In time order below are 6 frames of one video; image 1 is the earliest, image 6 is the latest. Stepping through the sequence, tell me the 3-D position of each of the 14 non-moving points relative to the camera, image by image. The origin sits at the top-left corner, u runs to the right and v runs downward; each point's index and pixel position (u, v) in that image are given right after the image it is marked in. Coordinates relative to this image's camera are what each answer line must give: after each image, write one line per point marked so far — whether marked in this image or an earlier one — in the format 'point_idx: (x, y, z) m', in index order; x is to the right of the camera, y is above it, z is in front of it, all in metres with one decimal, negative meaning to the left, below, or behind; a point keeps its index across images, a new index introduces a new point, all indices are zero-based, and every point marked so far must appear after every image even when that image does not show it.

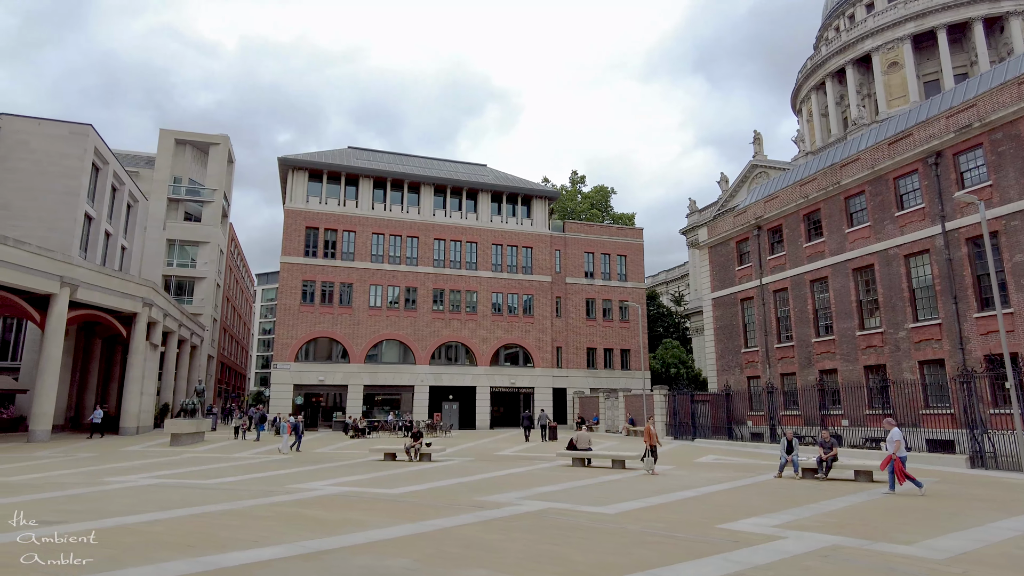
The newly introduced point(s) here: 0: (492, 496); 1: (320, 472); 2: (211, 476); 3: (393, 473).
0: (-0.3, -3.8, +11.9) m
1: (-4.8, -4.6, +16.3) m
2: (-7.2, -4.6, +15.9) m
3: (-3.0, -4.8, +16.9) m
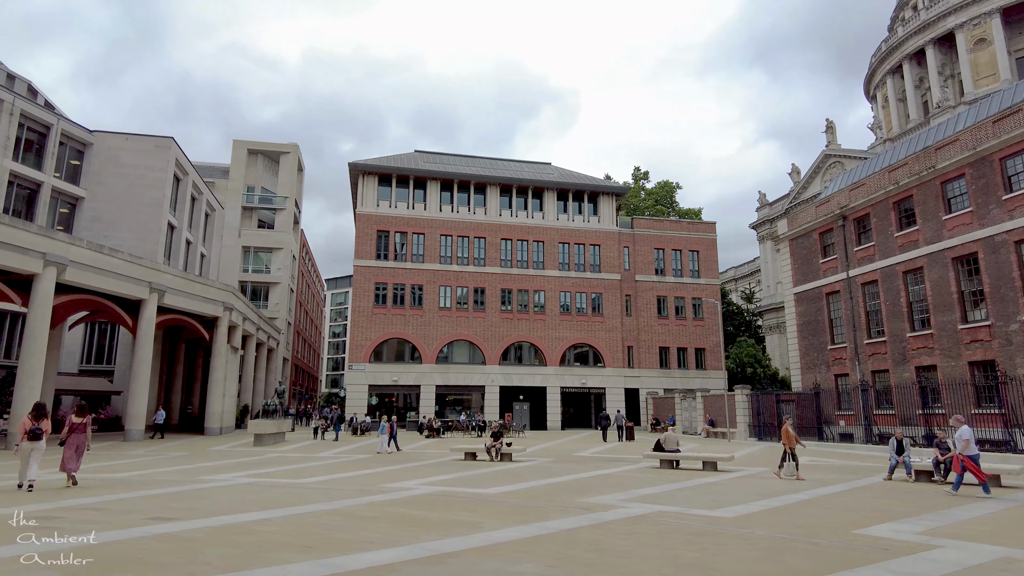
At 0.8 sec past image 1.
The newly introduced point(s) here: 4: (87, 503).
0: (+1.4, -3.7, +11.4) m
1: (-2.6, -4.6, +16.2) m
2: (-5.0, -4.6, +16.0) m
3: (-0.8, -4.7, +16.7) m
4: (-6.0, -3.0, +9.2) m
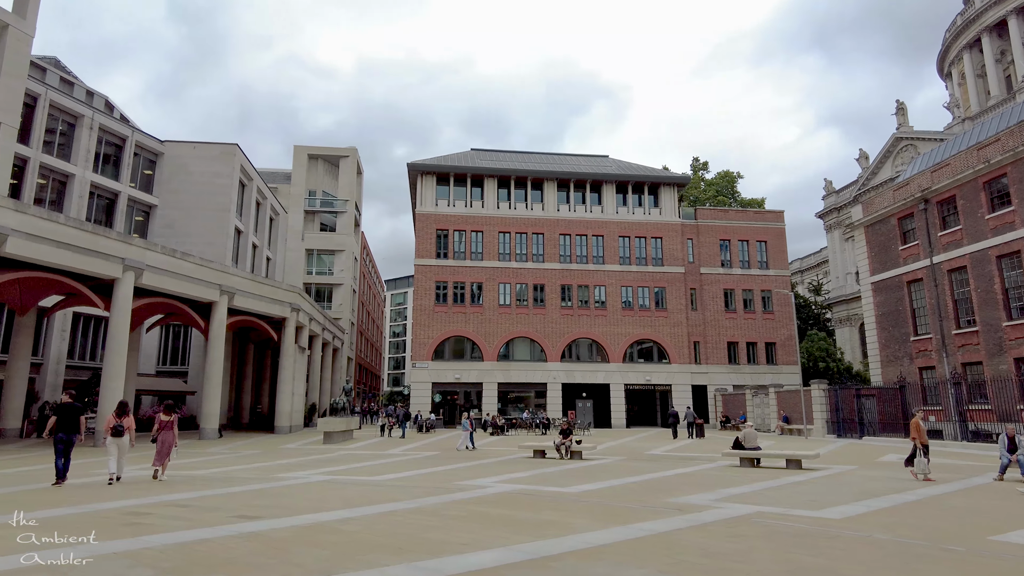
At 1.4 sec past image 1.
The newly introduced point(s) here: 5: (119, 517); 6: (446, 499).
0: (+2.8, -3.5, +10.7) m
1: (-0.8, -4.5, +15.9) m
2: (-3.2, -4.5, +15.9) m
3: (+1.1, -4.5, +16.2) m
4: (-4.8, -3.0, +9.2) m
5: (-4.6, -2.6, +7.5) m
6: (-1.0, -3.3, +10.1) m
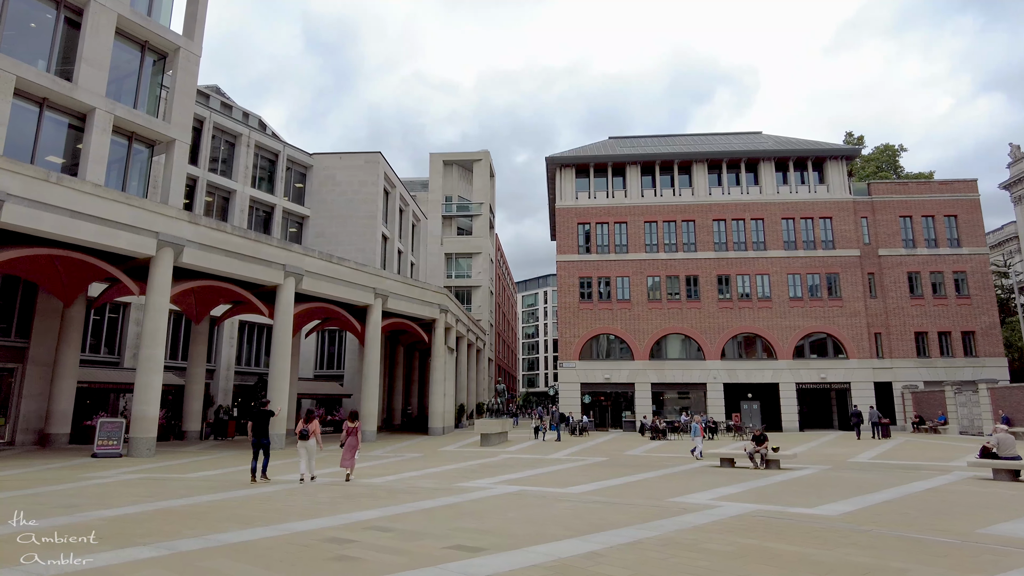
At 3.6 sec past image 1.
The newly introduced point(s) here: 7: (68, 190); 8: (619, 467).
0: (+6.0, -3.0, +8.1) m
1: (+3.5, -4.1, +13.8) m
2: (+1.1, -4.2, +14.2) m
3: (+5.3, -4.1, +13.8) m
4: (-1.8, -2.8, +8.0) m
5: (-2.0, -2.5, +6.3) m
6: (+2.1, -2.9, +8.1) m
7: (-13.0, +2.9, +19.1) m
8: (+2.9, -5.1, +18.6) m
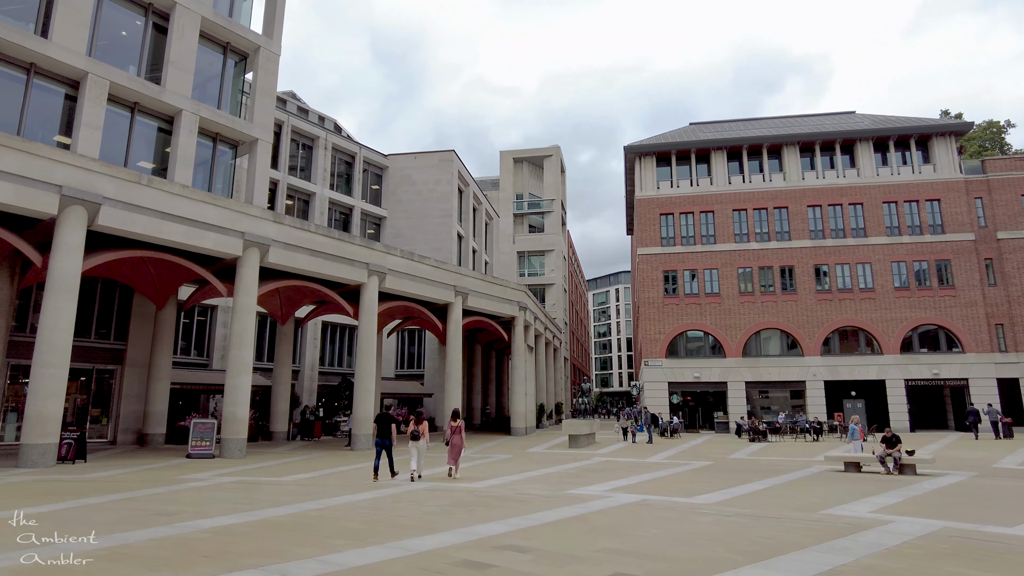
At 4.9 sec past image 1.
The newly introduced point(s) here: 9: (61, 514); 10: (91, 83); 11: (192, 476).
0: (+7.5, -2.6, +6.3) m
1: (+5.6, -3.8, +12.2) m
2: (+3.3, -4.0, +12.9) m
3: (+7.5, -3.8, +12.0) m
4: (-0.2, -2.6, +7.0) m
5: (-0.6, -2.3, +5.3) m
6: (+3.7, -2.7, +6.7) m
7: (-10.4, +2.8, +19.2) m
8: (+5.6, -4.8, +17.0) m
9: (-6.0, -3.0, +8.6) m
10: (-12.5, +6.1, +19.5) m
11: (-6.8, -4.0, +13.9) m
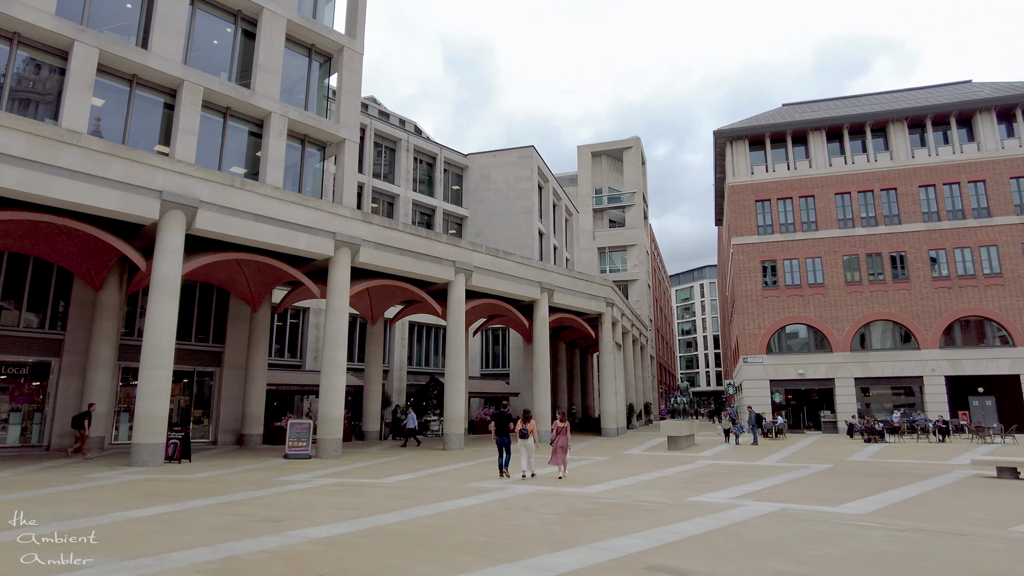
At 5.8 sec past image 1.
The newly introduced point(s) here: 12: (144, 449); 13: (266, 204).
0: (+8.7, -2.2, +4.4) m
1: (+7.5, -3.4, +10.5) m
2: (+5.3, -3.7, +11.5) m
3: (+9.4, -3.4, +10.1) m
4: (+1.1, -2.4, +6.0) m
5: (+0.6, -2.1, +4.4) m
6: (+4.9, -2.4, +5.3) m
7: (-7.7, +2.8, +19.3) m
8: (+8.1, -4.4, +15.3) m
9: (-4.5, -2.9, +8.3) m
10: (-9.9, +6.0, +19.9) m
11: (-4.6, -4.0, +13.7) m
12: (-9.2, -4.0, +16.4) m
13: (-7.4, +2.5, +19.6) m
